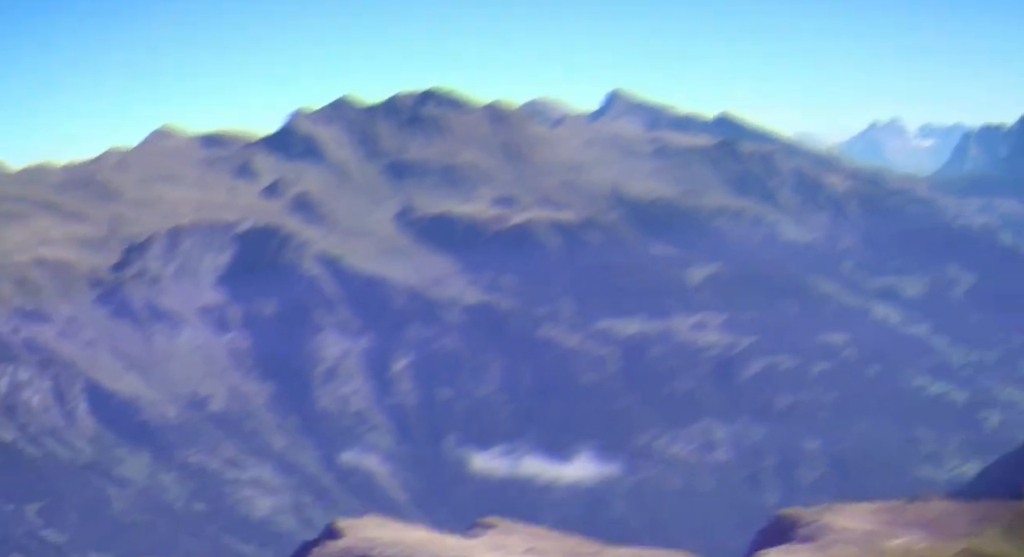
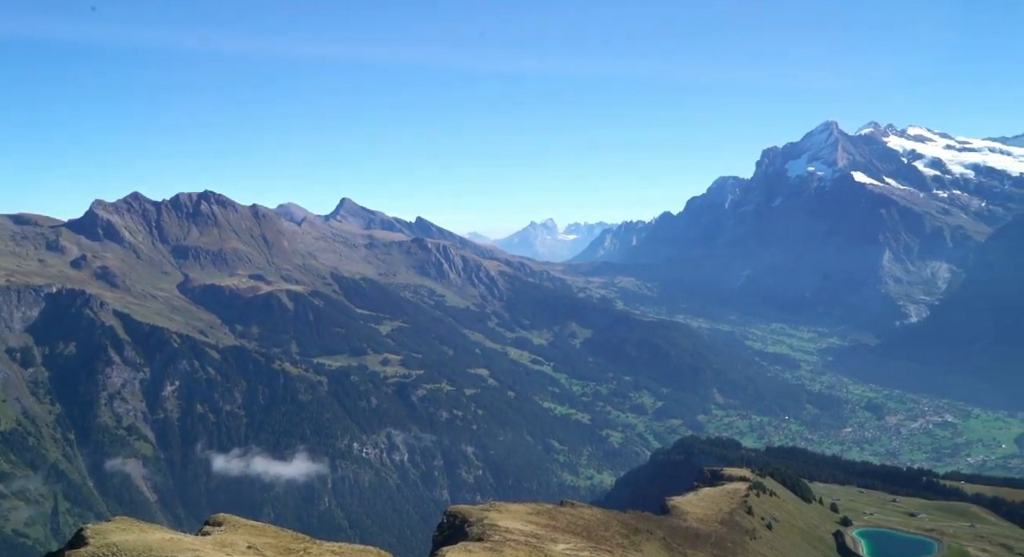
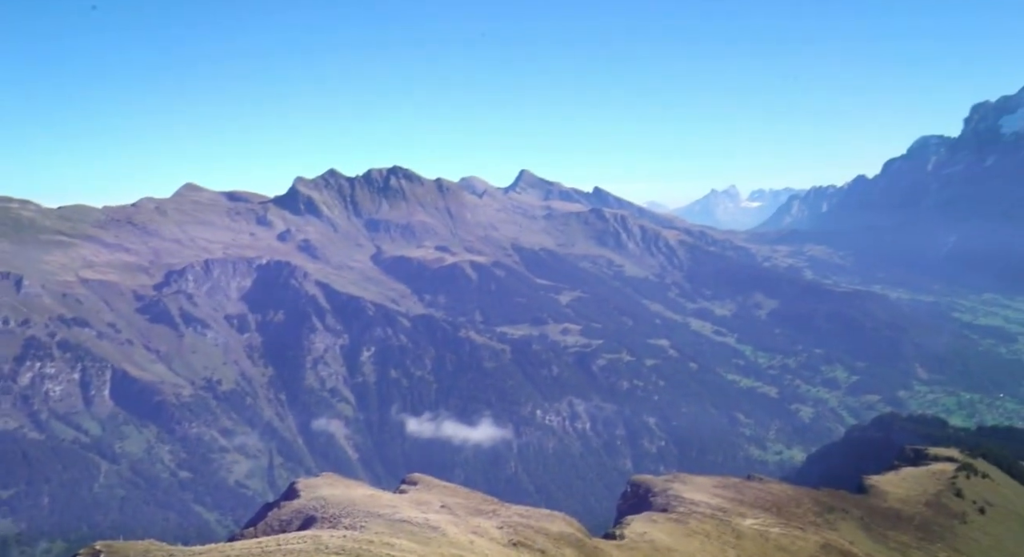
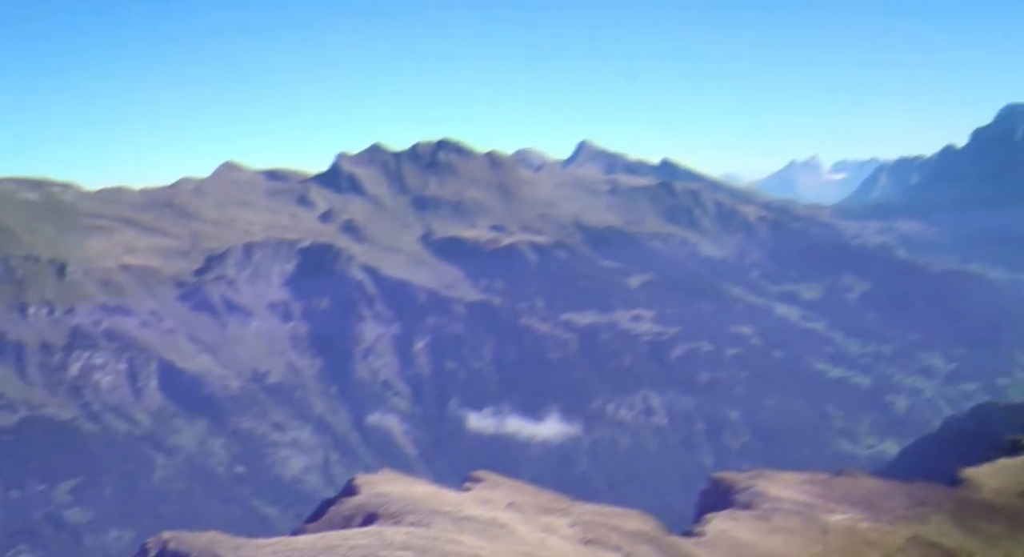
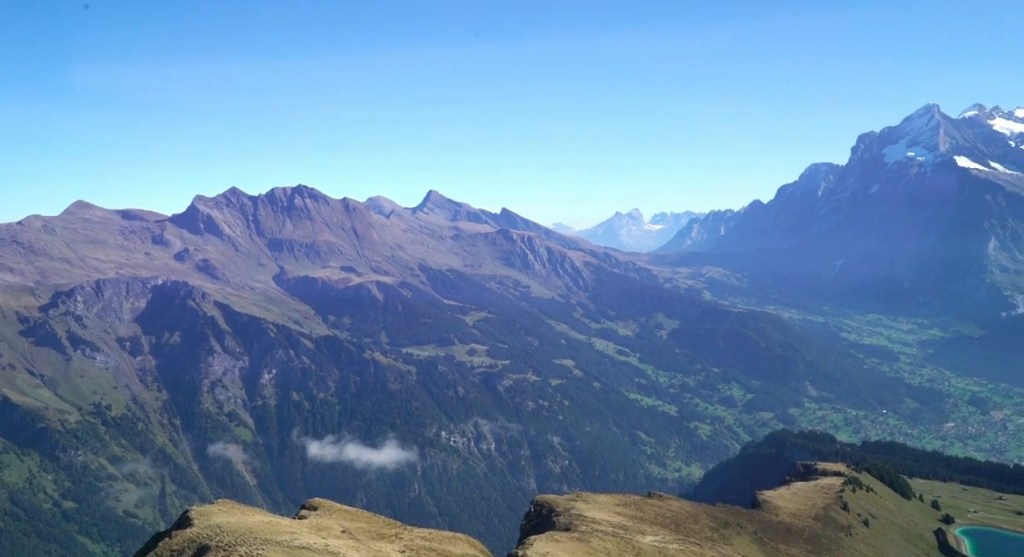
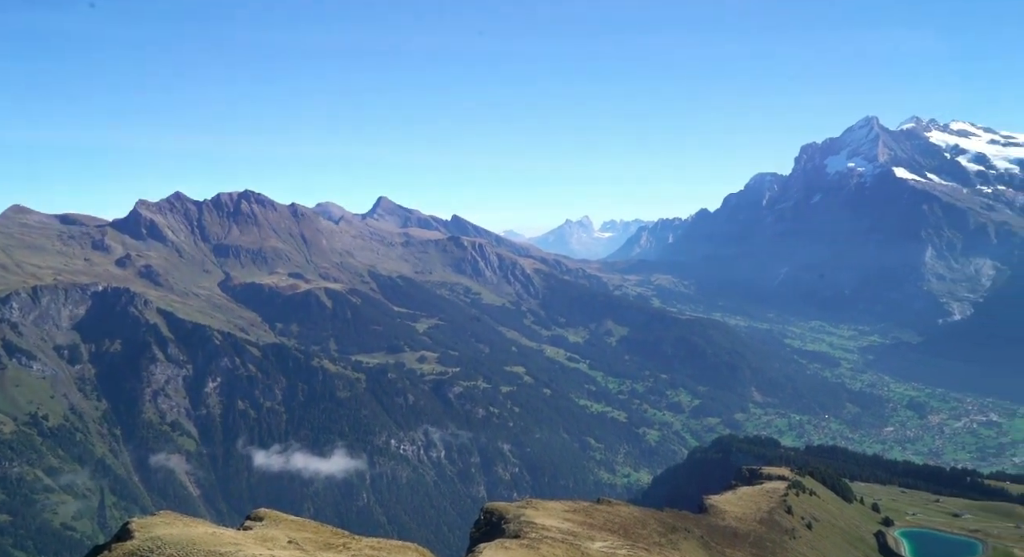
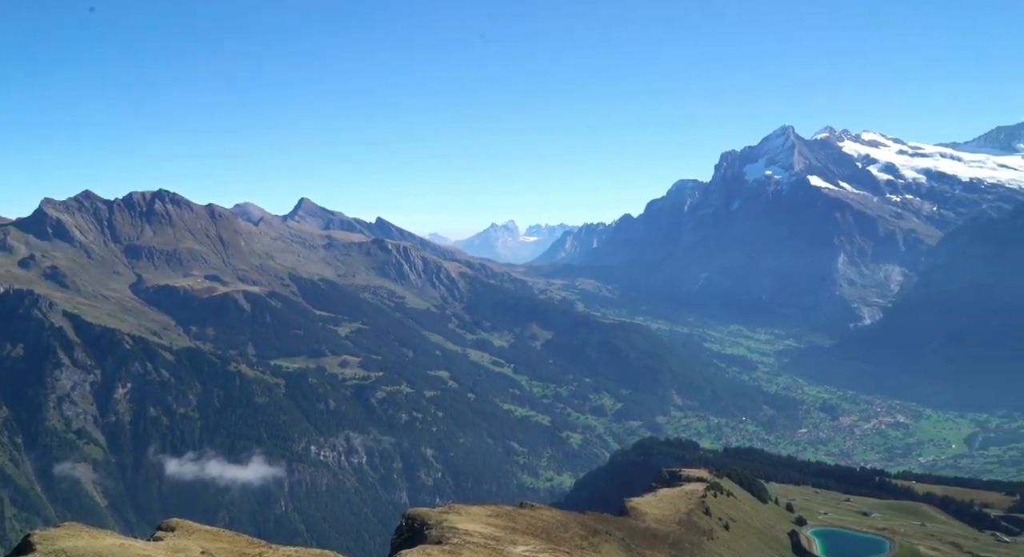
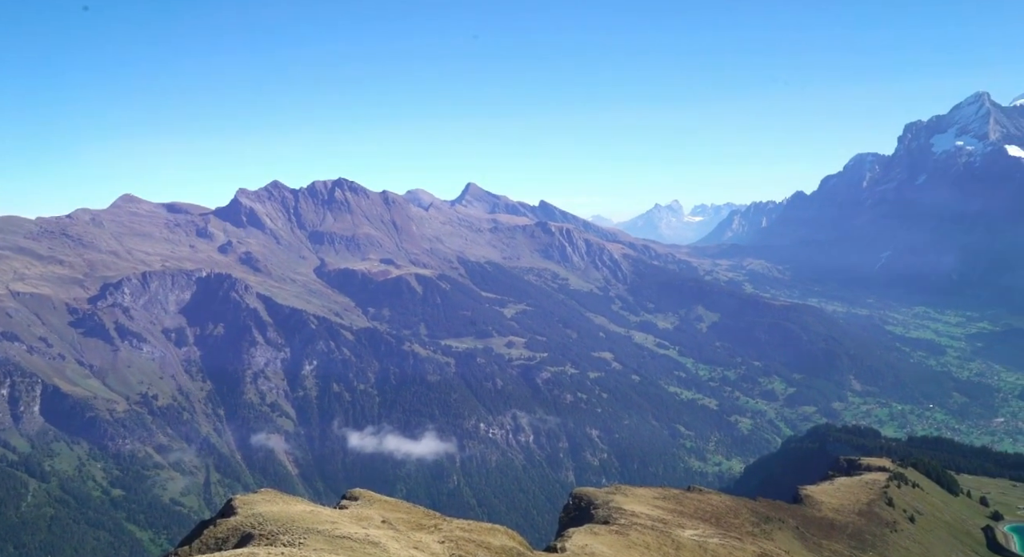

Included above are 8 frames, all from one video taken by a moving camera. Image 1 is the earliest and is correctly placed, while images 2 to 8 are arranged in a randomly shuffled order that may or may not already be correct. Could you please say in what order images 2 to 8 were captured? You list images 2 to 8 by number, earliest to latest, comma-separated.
4, 3, 8, 5, 6, 2, 7
